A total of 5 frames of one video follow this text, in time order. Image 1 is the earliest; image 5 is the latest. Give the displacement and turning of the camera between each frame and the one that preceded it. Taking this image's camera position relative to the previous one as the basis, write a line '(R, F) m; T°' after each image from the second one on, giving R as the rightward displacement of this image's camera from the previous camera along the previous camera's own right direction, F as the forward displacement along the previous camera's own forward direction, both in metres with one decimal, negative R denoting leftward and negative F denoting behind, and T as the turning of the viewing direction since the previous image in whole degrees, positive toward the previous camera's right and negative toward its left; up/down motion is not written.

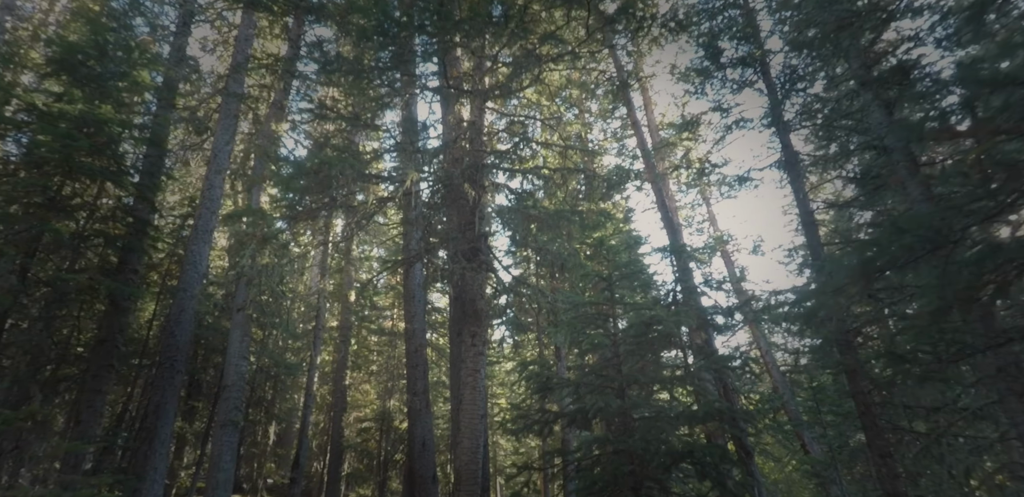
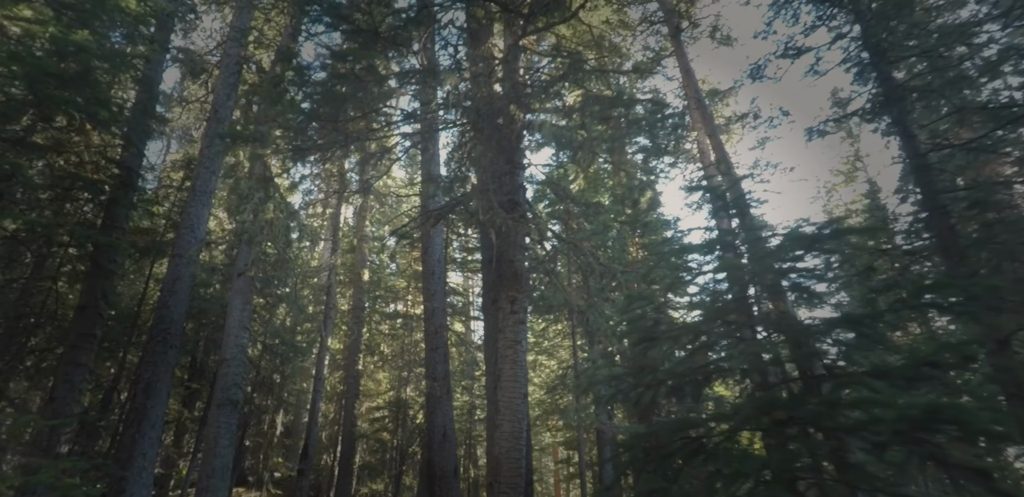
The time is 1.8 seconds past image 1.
(-0.6, +1.6) m; -1°
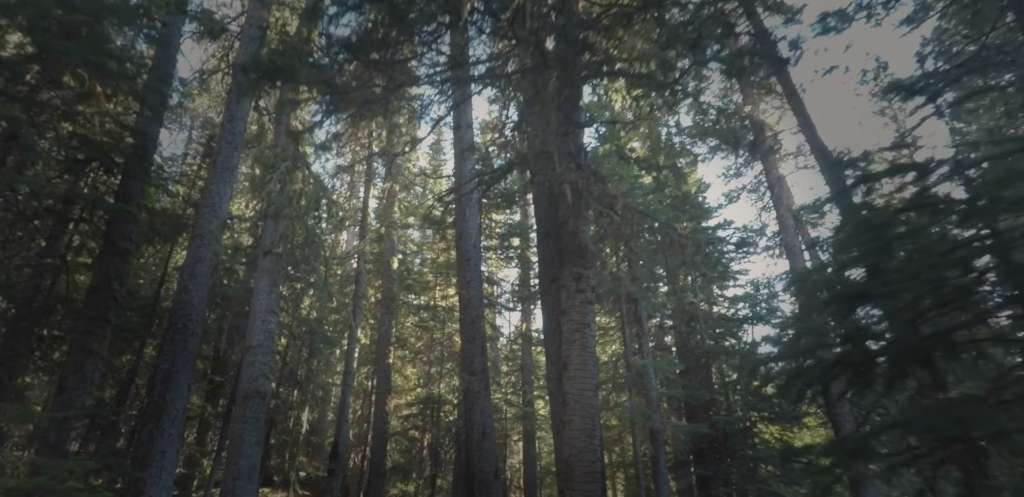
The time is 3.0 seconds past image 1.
(-0.6, +1.2) m; -2°
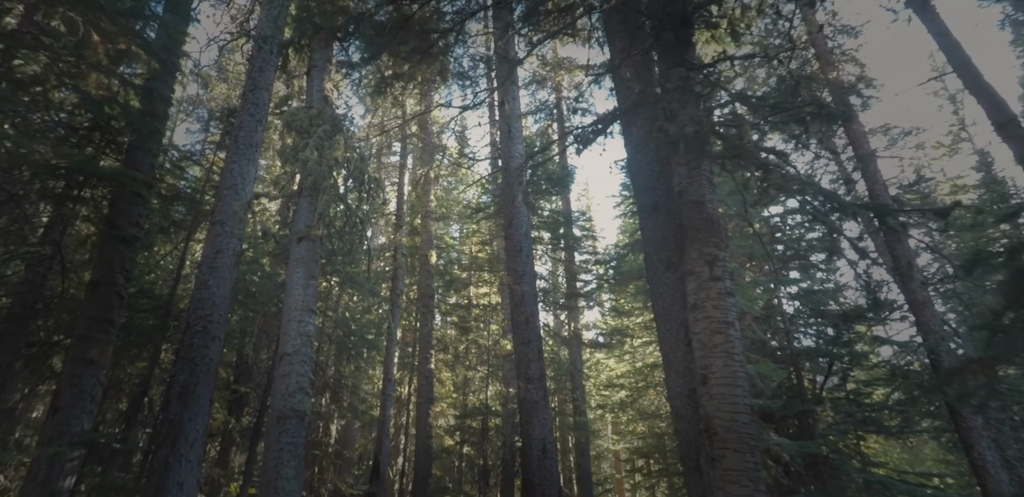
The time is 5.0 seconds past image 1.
(-1.0, +1.8) m; -2°
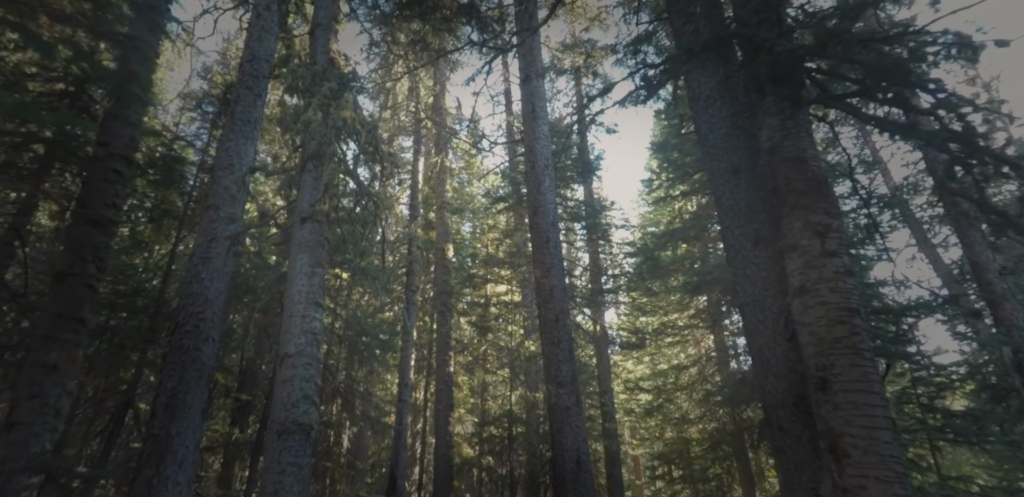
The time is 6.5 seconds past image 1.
(-0.4, +1.2) m; -1°
